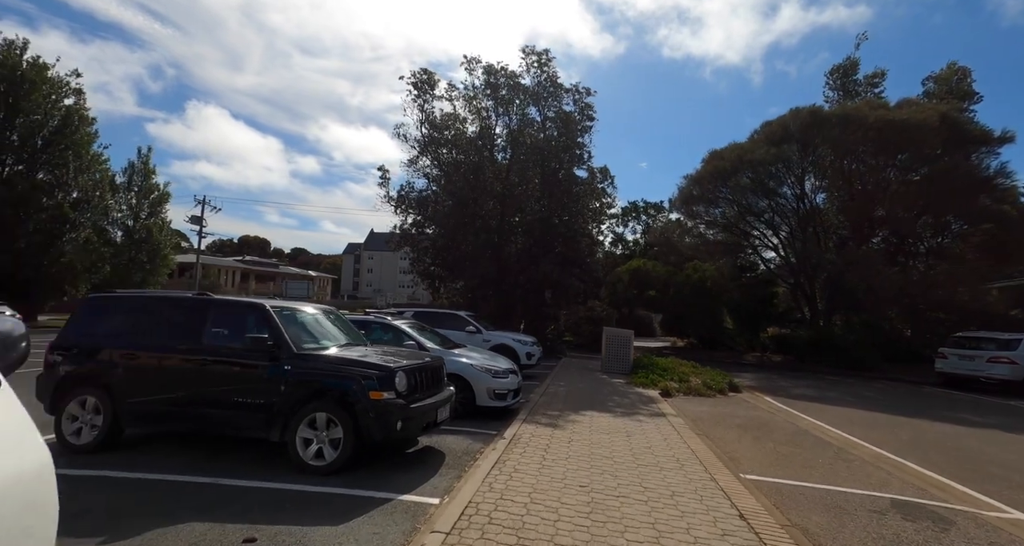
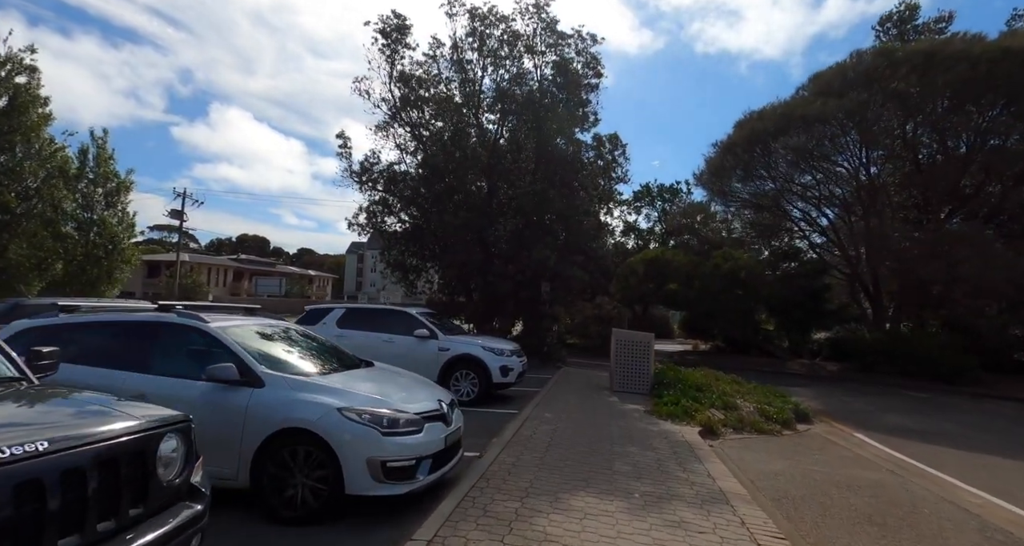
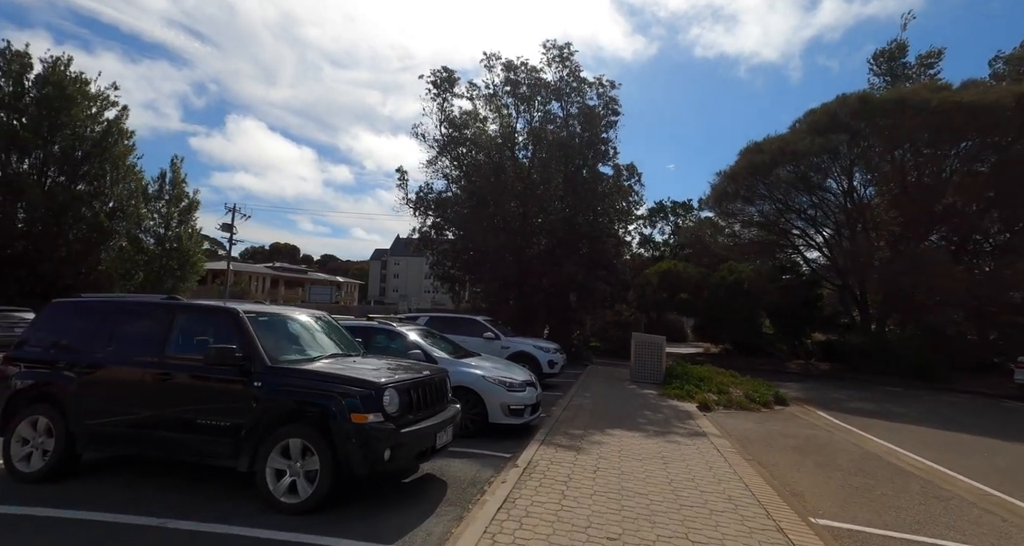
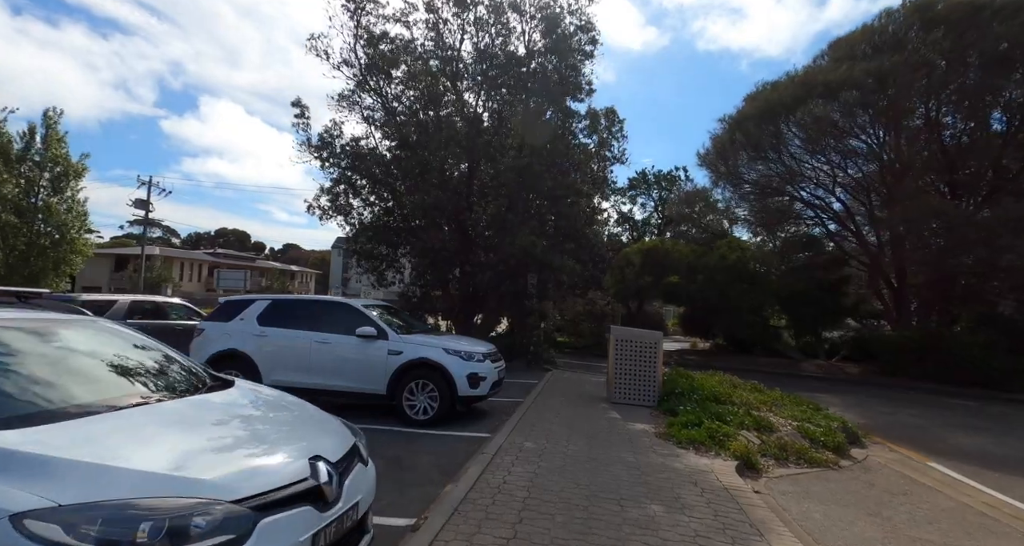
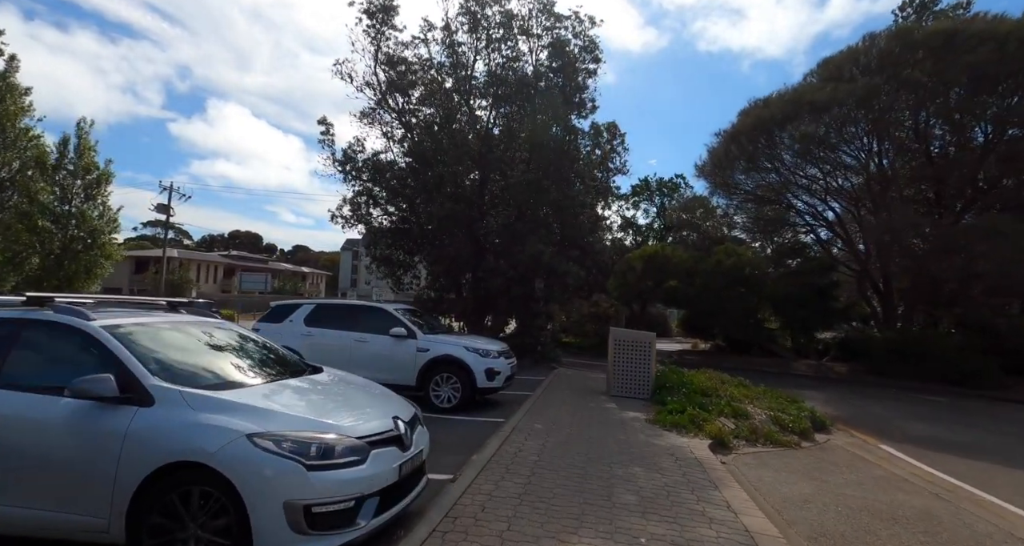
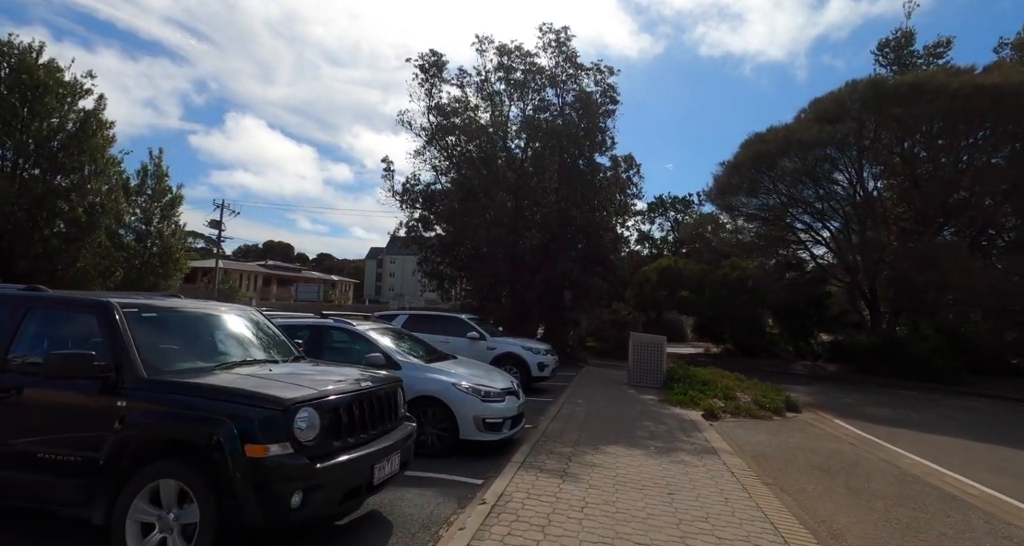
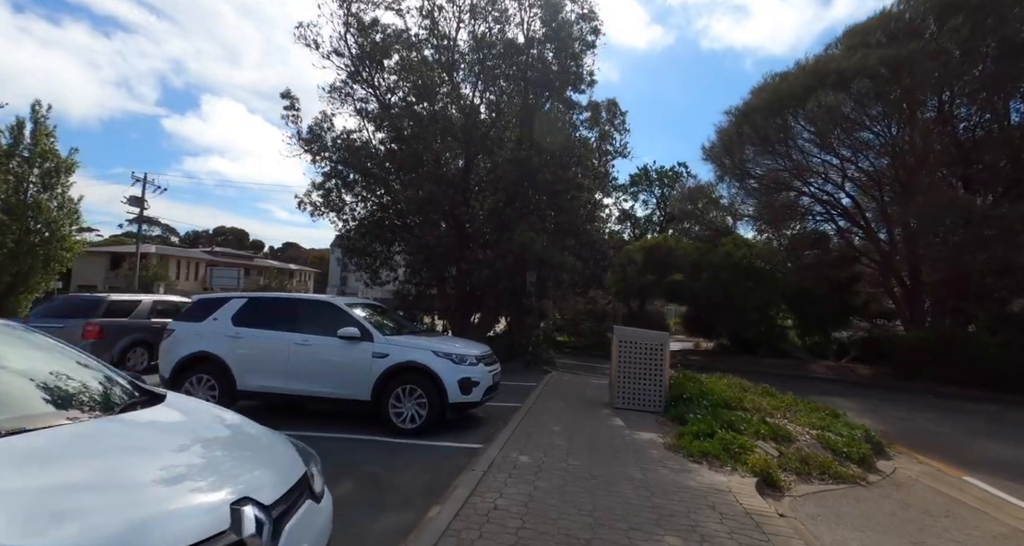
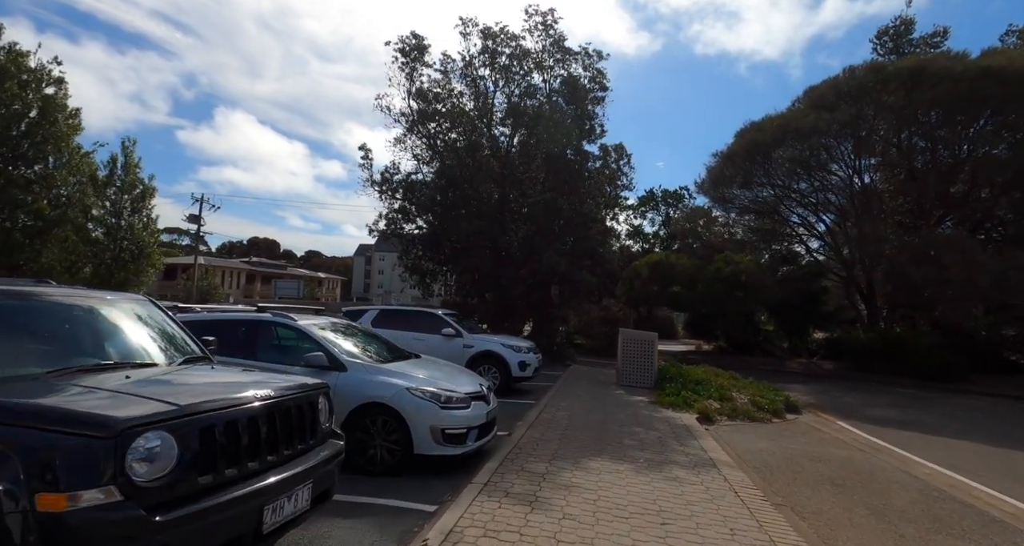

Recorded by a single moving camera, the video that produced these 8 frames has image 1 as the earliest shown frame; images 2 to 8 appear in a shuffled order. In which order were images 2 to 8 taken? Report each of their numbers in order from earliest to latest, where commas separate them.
3, 6, 8, 2, 5, 4, 7
